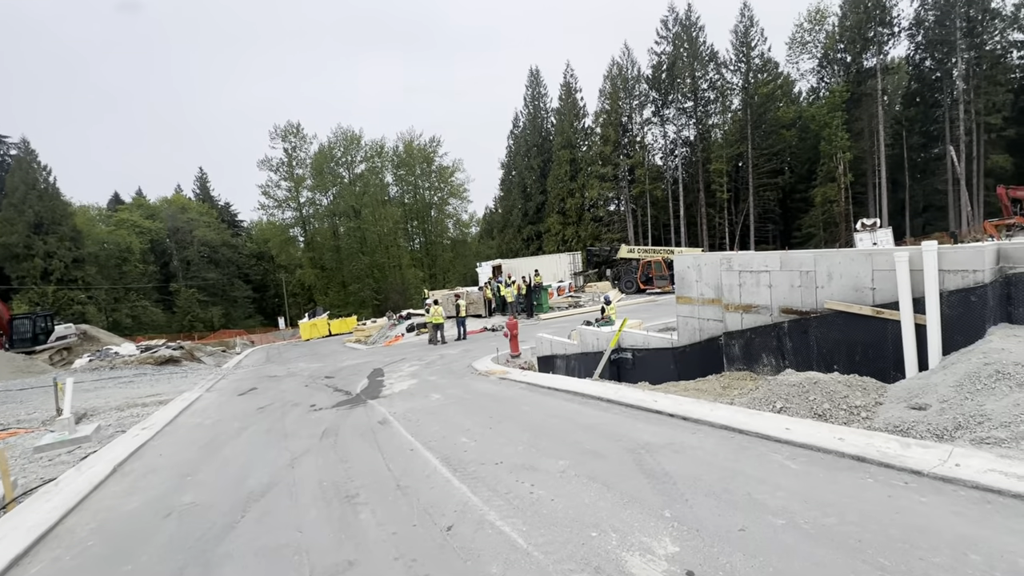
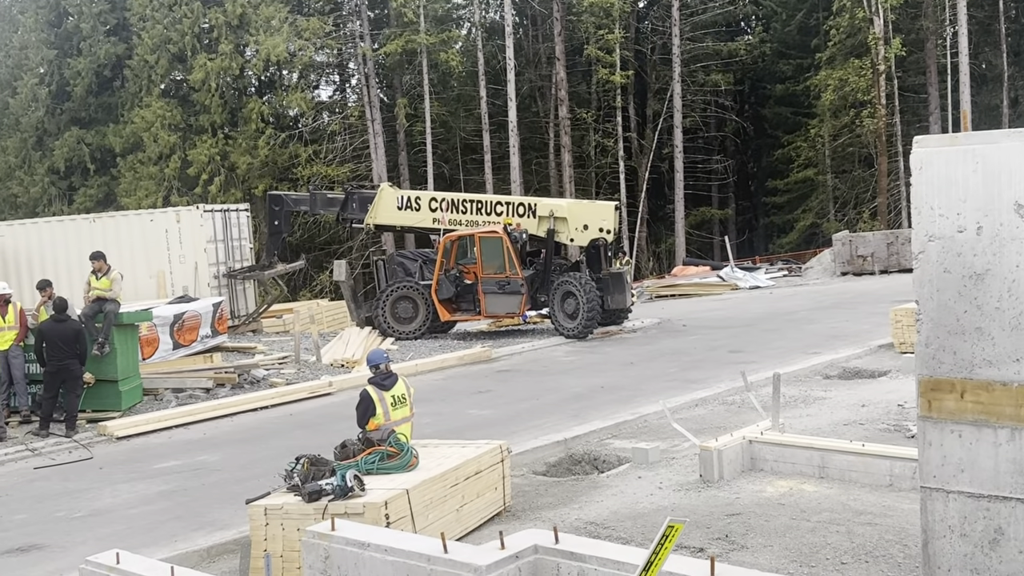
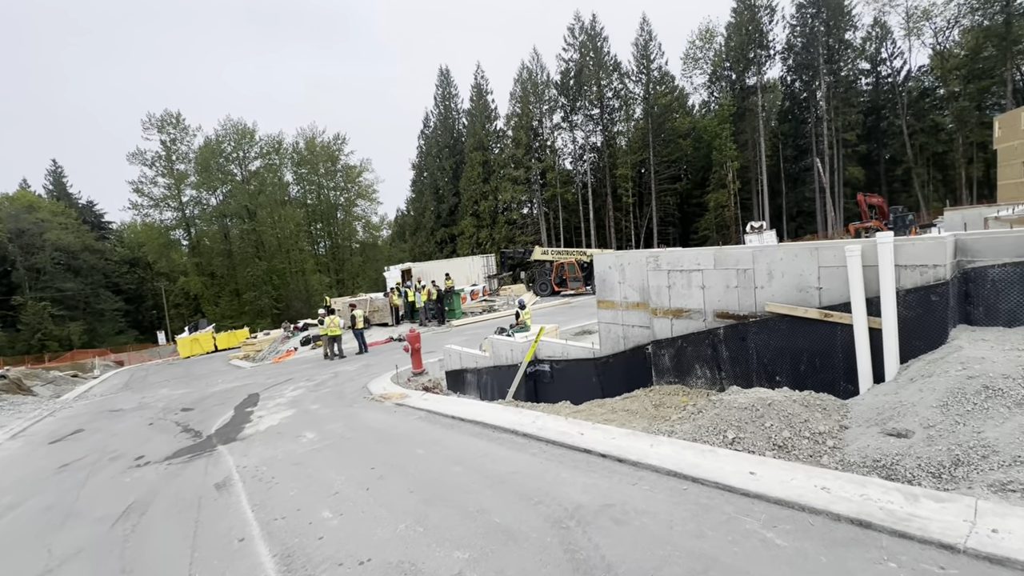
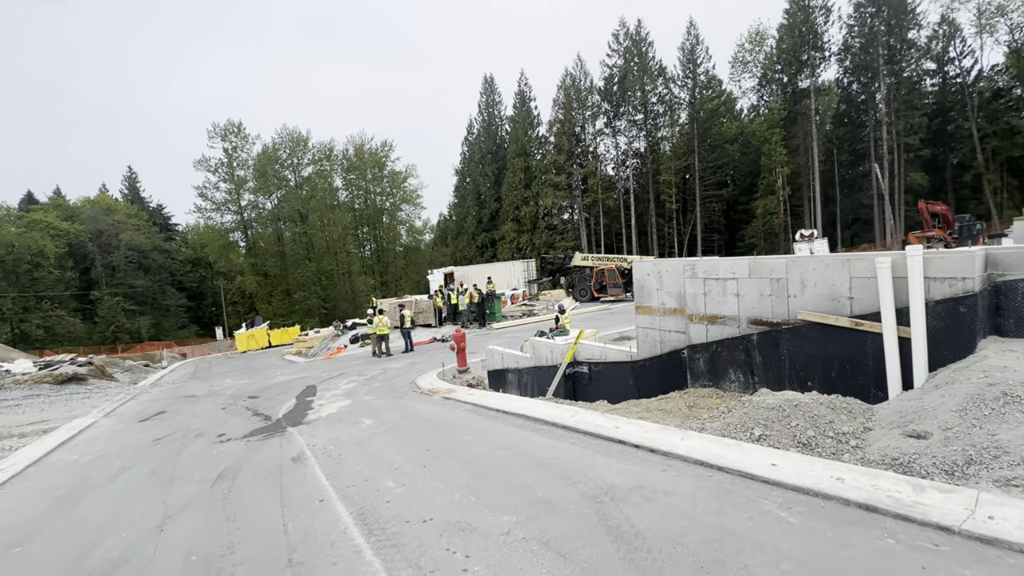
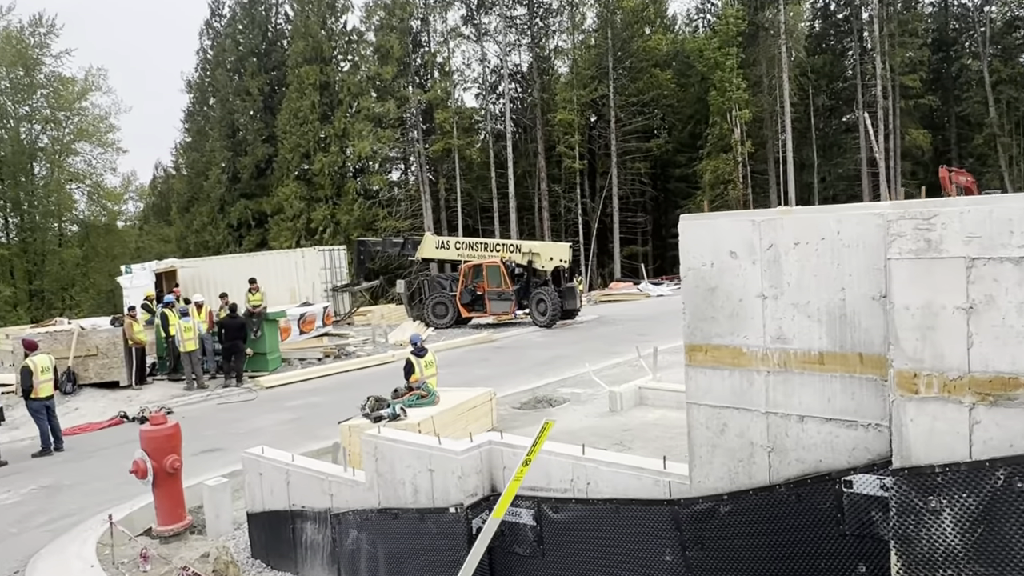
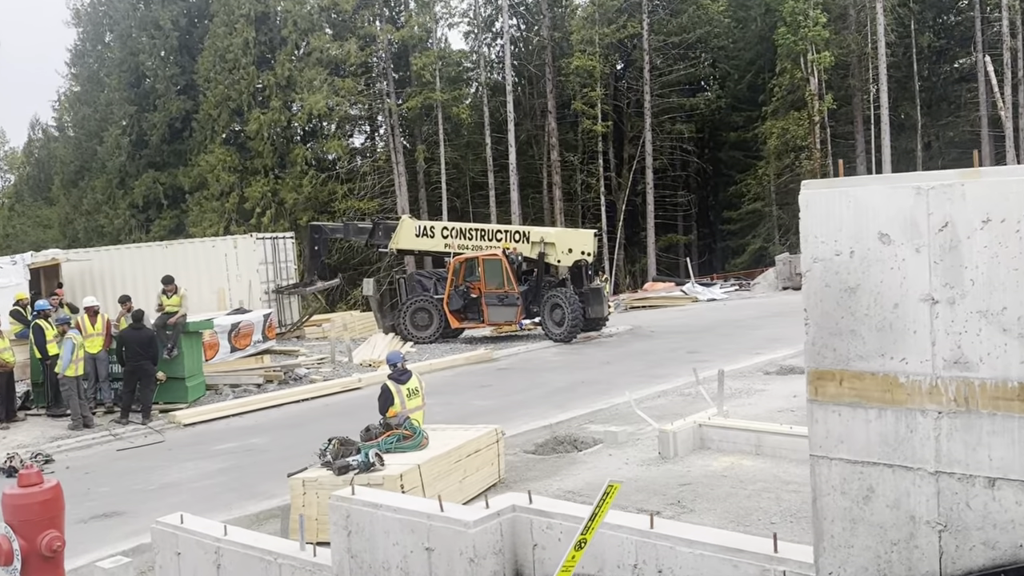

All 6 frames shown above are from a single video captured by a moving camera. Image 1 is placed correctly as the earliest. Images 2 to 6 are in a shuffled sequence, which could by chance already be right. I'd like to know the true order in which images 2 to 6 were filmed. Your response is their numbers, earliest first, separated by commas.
4, 3, 5, 6, 2
